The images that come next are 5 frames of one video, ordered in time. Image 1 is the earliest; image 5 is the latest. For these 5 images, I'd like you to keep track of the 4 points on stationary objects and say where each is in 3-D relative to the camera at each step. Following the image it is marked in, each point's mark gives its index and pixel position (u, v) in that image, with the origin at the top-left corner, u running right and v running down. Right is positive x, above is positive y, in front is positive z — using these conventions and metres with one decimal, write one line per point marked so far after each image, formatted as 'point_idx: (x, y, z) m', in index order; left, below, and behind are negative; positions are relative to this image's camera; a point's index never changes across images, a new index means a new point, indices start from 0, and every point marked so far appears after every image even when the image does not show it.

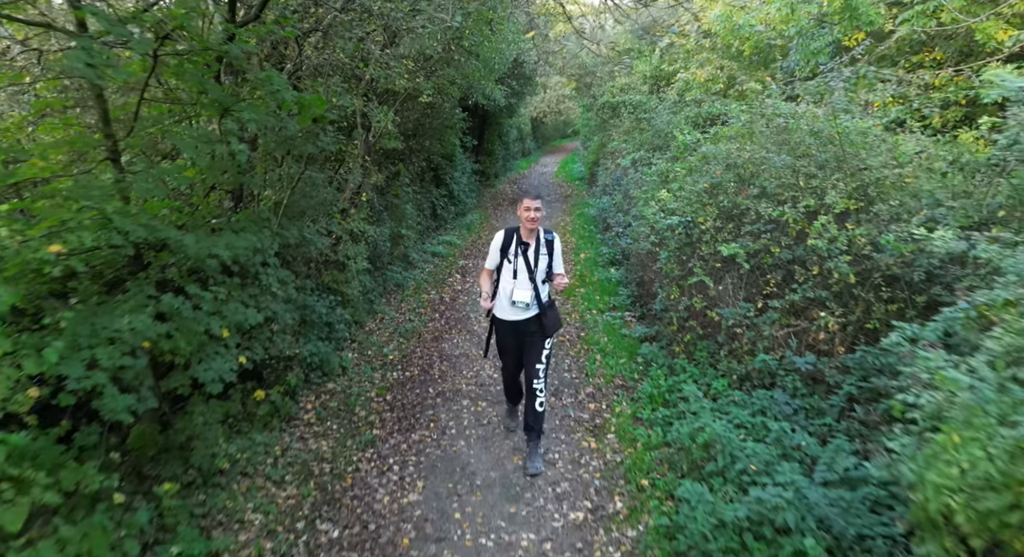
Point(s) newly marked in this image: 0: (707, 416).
0: (+1.7, -1.2, +4.4) m
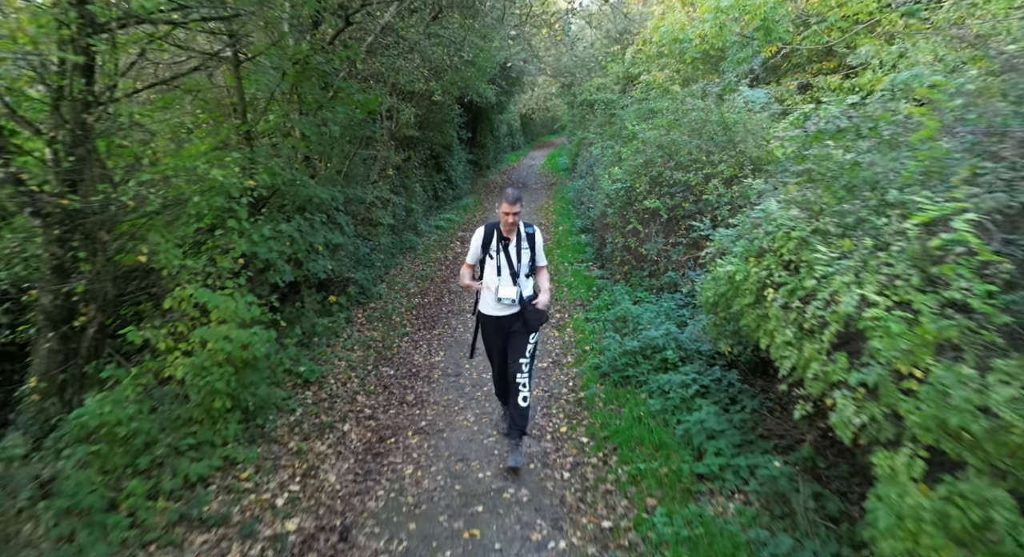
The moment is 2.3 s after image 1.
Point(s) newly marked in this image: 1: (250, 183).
0: (+1.6, -0.4, +6.8) m
1: (-2.8, +1.0, +5.6) m
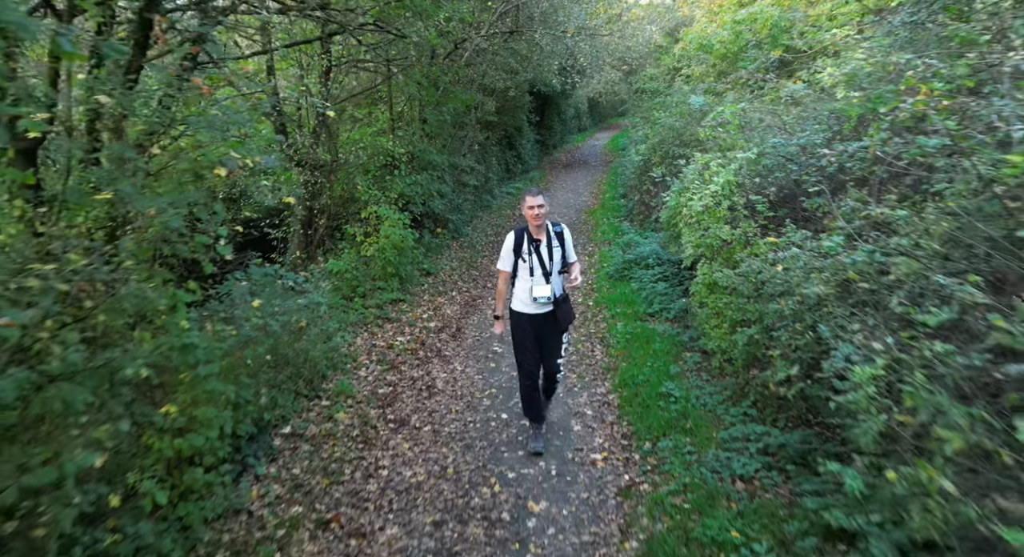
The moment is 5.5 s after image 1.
0: (+2.4, +0.8, +10.0) m
1: (-2.0, +2.3, +9.3) m
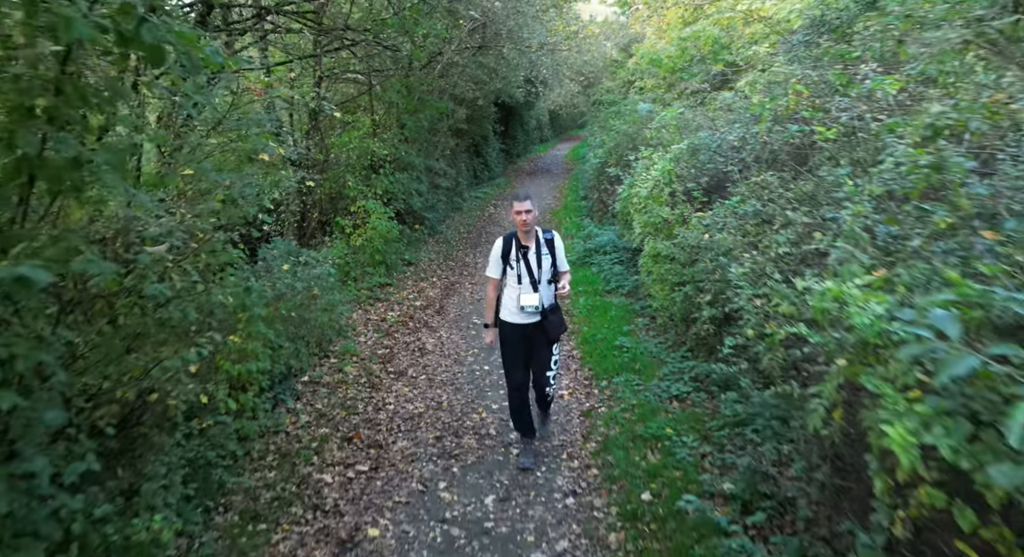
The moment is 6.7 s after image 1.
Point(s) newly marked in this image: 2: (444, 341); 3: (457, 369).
0: (+1.8, +1.0, +11.2) m
1: (-2.6, +2.5, +10.2) m
2: (-0.9, -0.9, +7.1) m
3: (-0.7, -1.1, +6.3) m
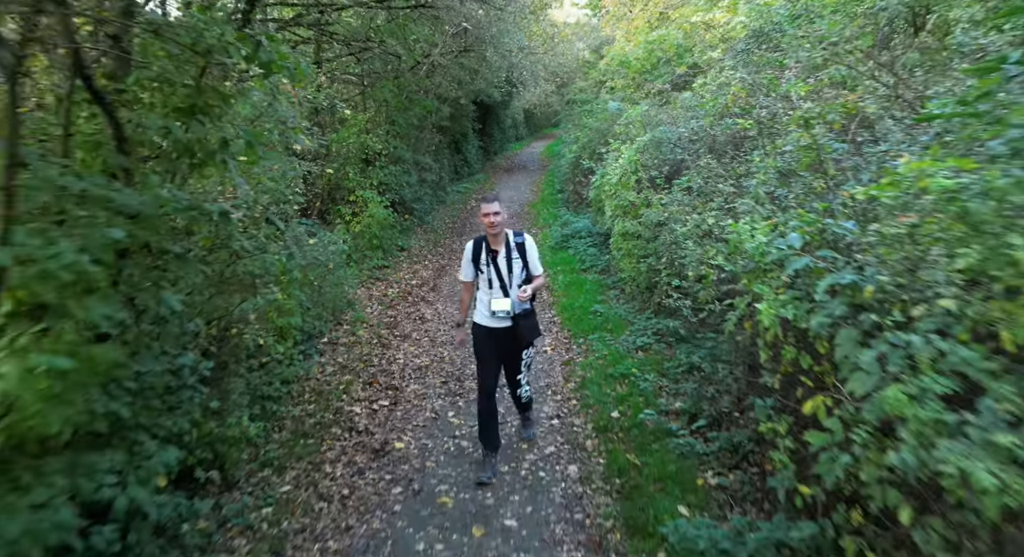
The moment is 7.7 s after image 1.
0: (+1.4, +1.4, +12.3) m
1: (-3.0, +2.8, +11.1) m
2: (-1.1, -0.5, +8.1) m
3: (-0.8, -0.8, +7.3) m
